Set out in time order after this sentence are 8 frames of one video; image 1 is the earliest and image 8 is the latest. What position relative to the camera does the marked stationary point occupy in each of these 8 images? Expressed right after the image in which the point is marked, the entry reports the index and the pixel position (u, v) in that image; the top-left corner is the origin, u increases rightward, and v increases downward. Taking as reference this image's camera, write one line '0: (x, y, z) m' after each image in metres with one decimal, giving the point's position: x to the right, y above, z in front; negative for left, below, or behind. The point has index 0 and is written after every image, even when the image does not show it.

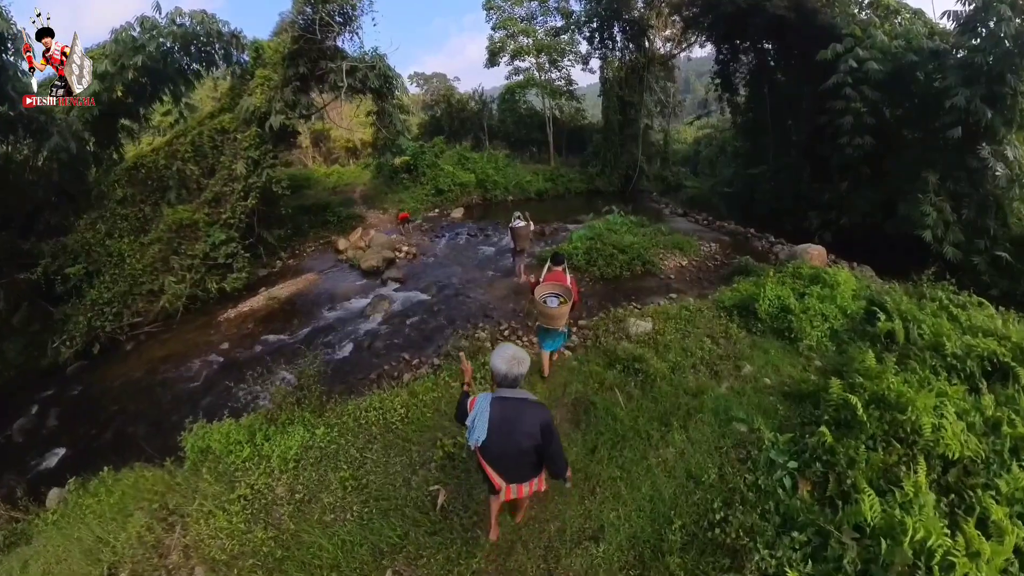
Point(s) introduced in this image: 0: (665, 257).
0: (+3.2, +0.7, +9.8) m
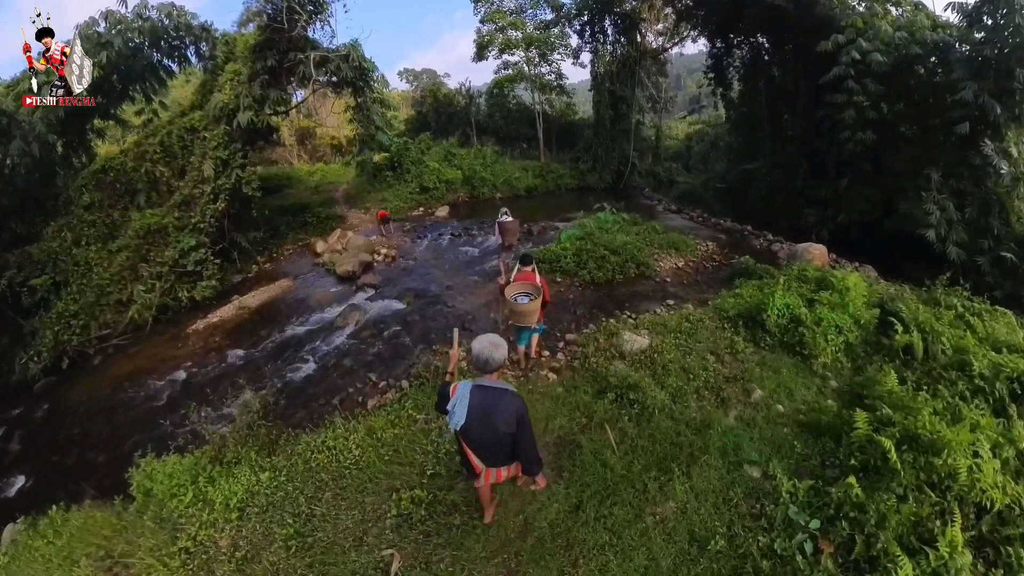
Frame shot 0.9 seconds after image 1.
0: (+2.9, +0.6, +9.2) m
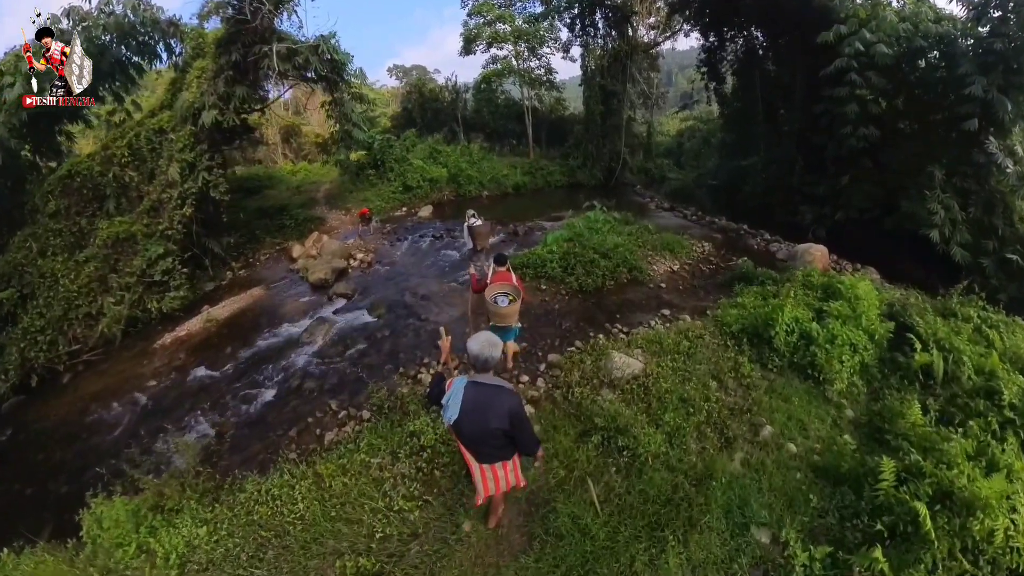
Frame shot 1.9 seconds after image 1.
0: (+2.6, +0.5, +8.7) m
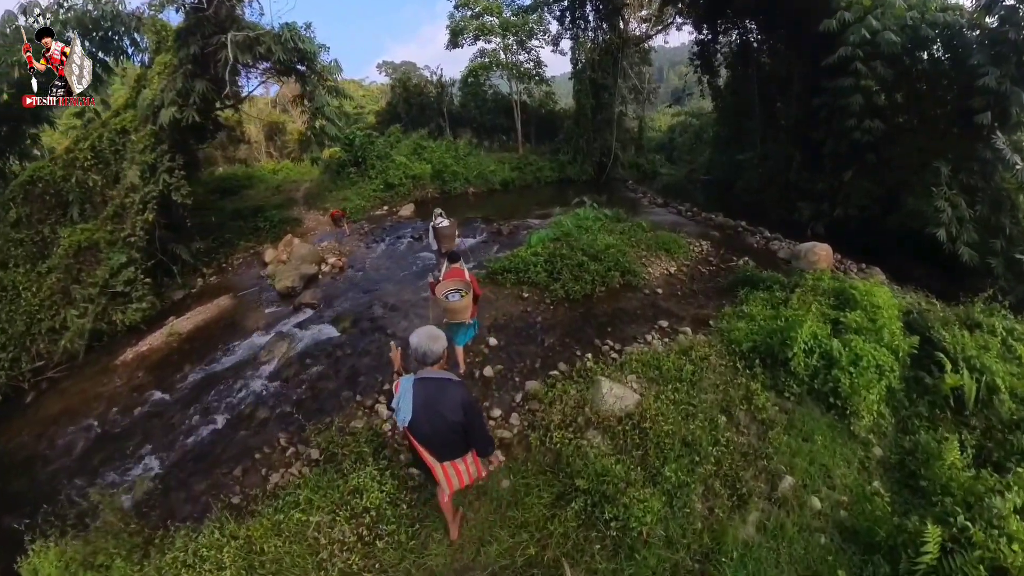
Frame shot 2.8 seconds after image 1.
0: (+2.3, +0.4, +8.0) m
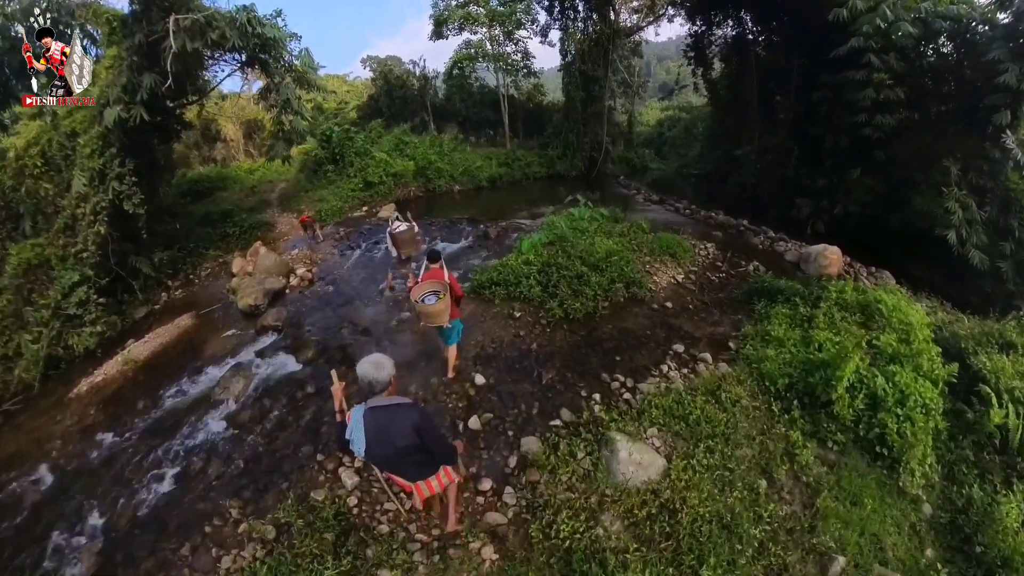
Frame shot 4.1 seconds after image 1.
0: (+2.2, +0.2, +7.2) m
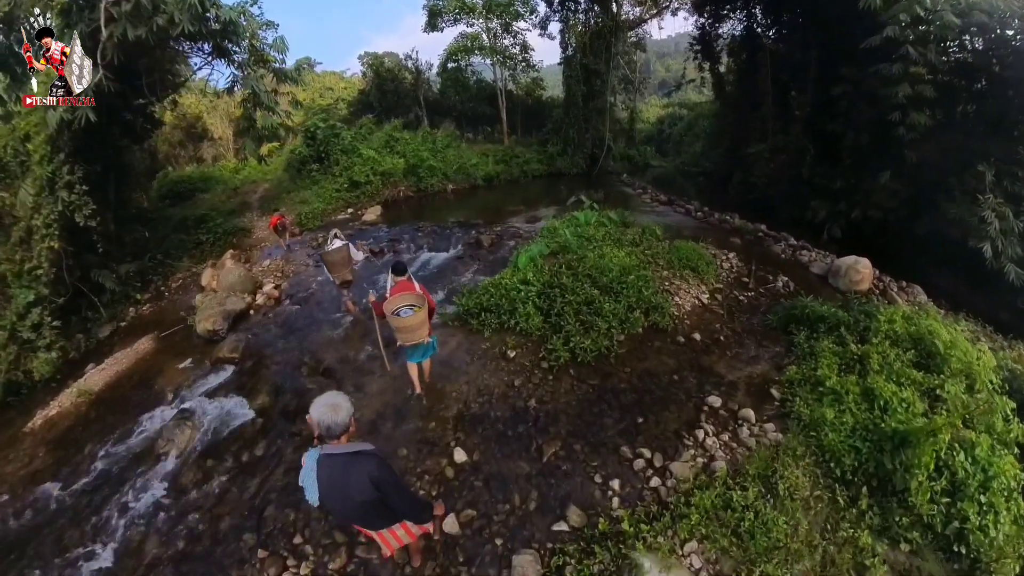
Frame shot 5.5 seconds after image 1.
0: (+2.1, 0.0, +6.3) m
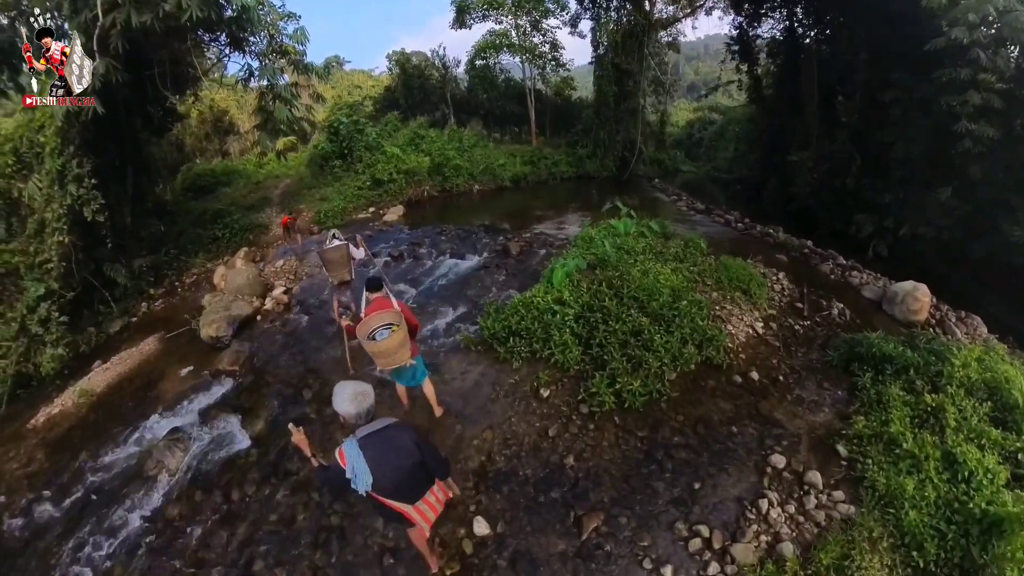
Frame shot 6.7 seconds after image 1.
0: (+2.5, -0.3, +5.6) m
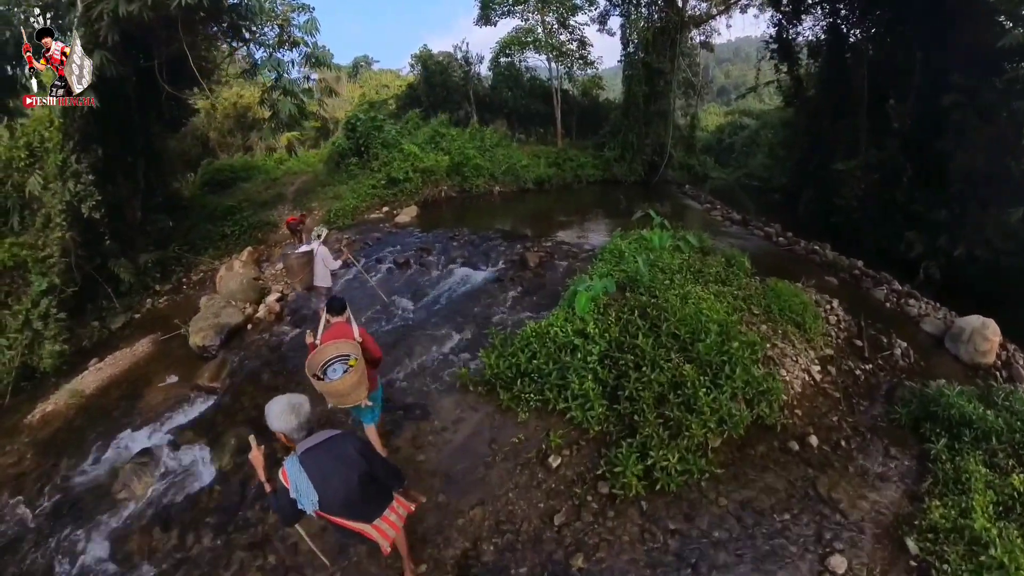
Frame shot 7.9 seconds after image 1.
0: (+2.6, -0.7, +4.8) m
